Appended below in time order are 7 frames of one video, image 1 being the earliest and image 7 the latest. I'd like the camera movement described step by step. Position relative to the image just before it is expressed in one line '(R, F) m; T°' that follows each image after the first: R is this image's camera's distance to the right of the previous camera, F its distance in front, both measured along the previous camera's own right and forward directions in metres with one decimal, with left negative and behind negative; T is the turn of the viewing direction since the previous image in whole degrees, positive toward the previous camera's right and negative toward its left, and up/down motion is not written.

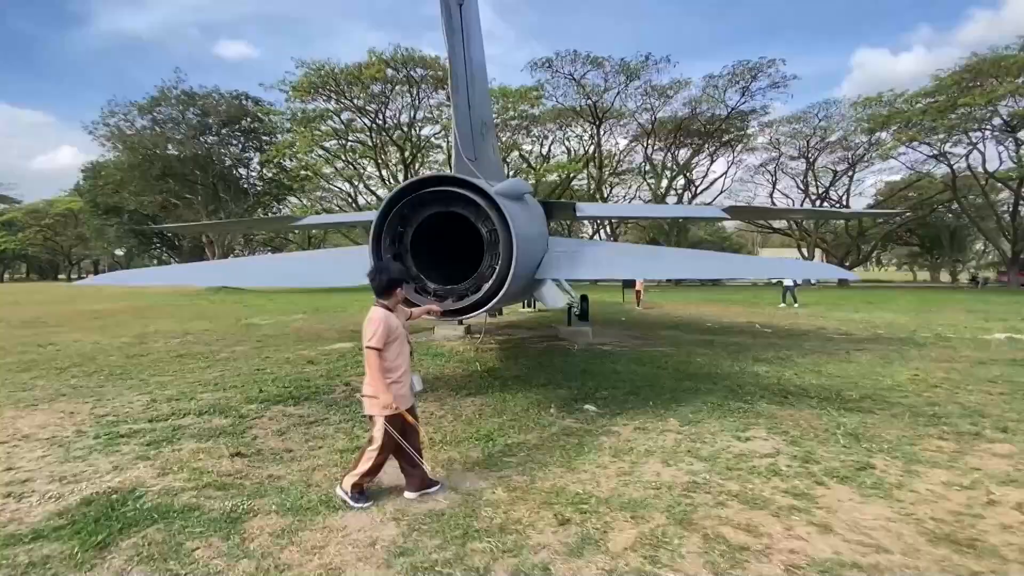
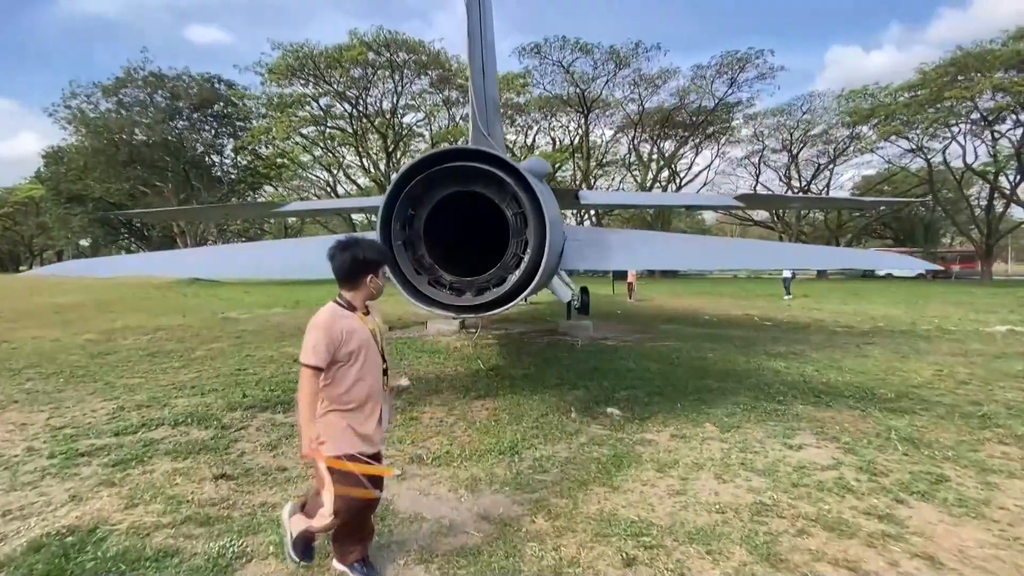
(-0.4, +0.5) m; +2°
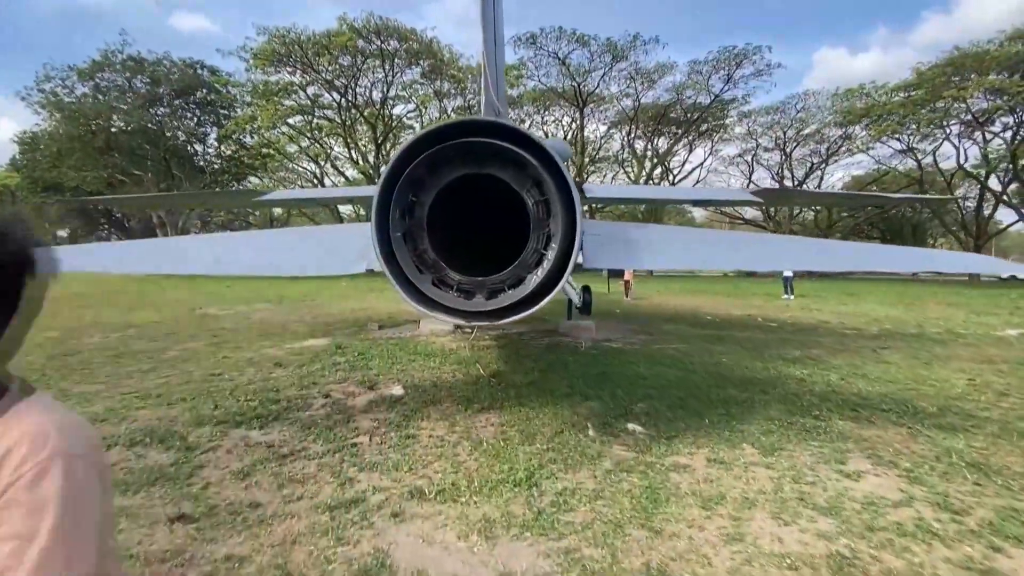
(-0.2, +0.6) m; +1°
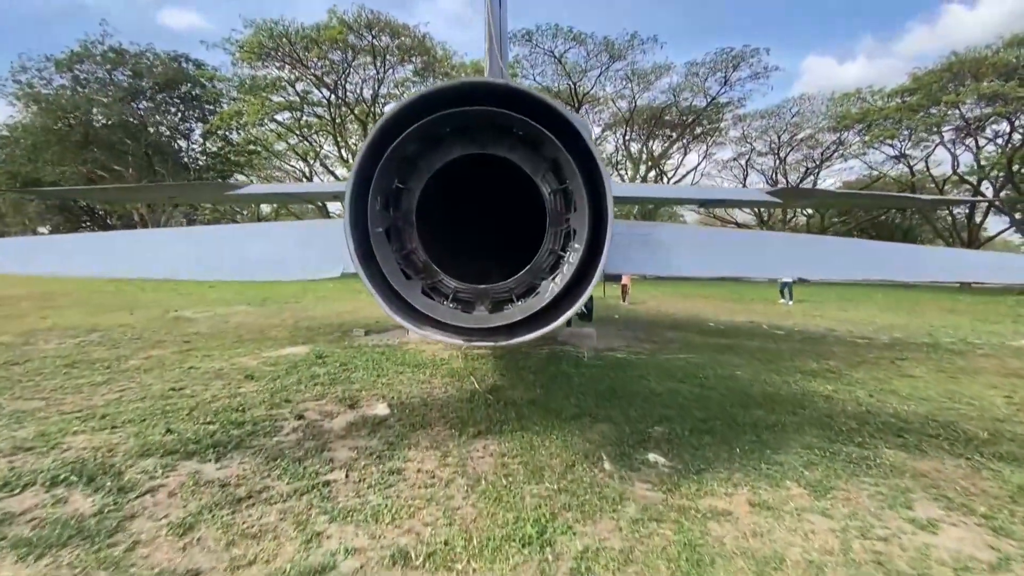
(-0.1, +0.6) m; +1°
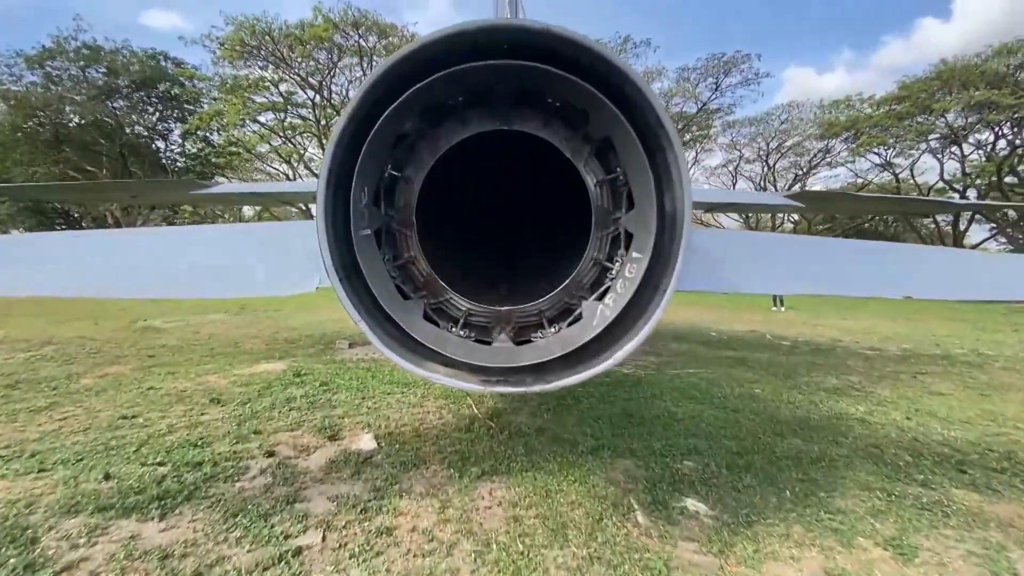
(-0.2, +0.6) m; +2°
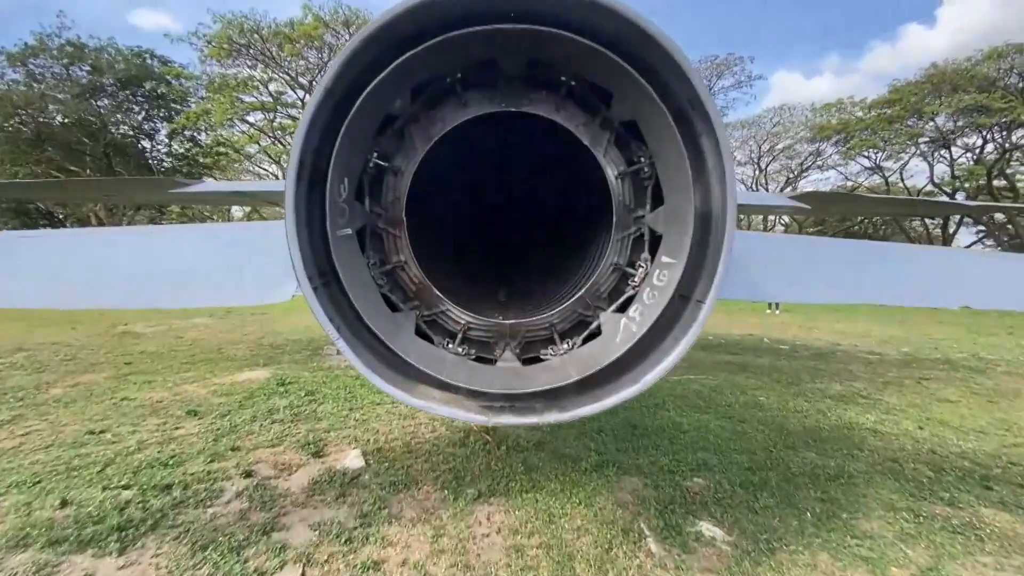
(0.0, +0.3) m; +1°
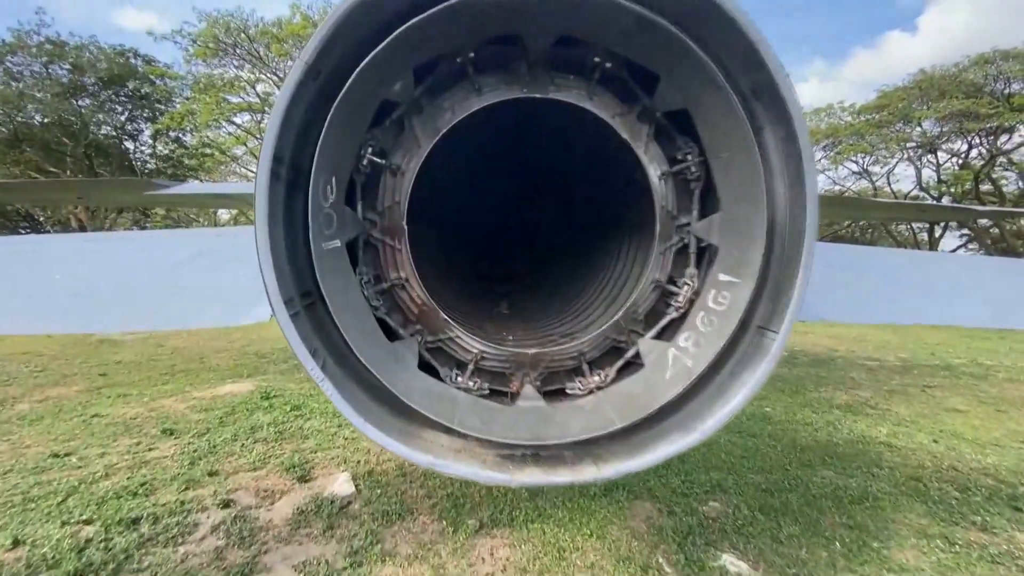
(-0.1, +0.3) m; +1°
